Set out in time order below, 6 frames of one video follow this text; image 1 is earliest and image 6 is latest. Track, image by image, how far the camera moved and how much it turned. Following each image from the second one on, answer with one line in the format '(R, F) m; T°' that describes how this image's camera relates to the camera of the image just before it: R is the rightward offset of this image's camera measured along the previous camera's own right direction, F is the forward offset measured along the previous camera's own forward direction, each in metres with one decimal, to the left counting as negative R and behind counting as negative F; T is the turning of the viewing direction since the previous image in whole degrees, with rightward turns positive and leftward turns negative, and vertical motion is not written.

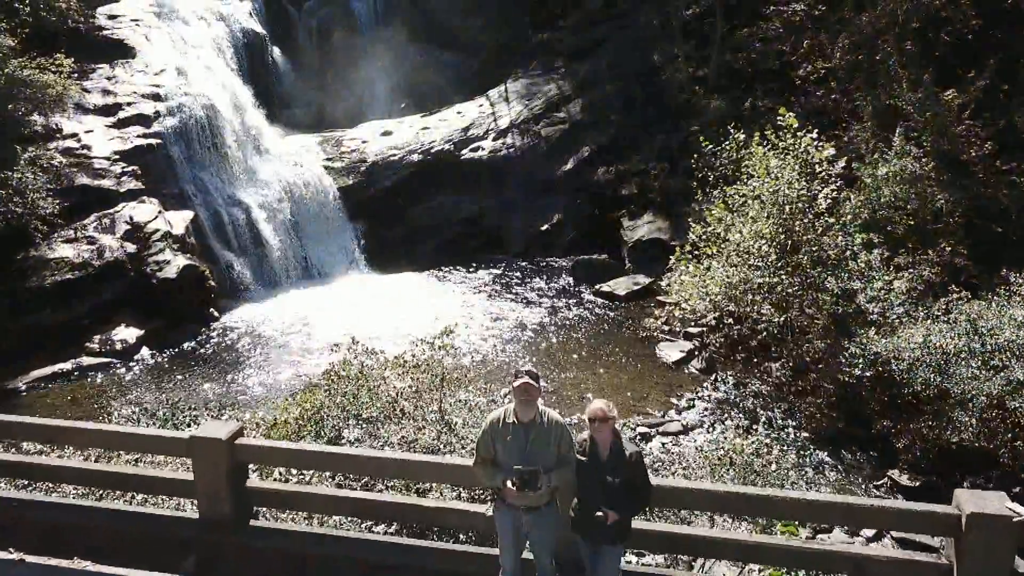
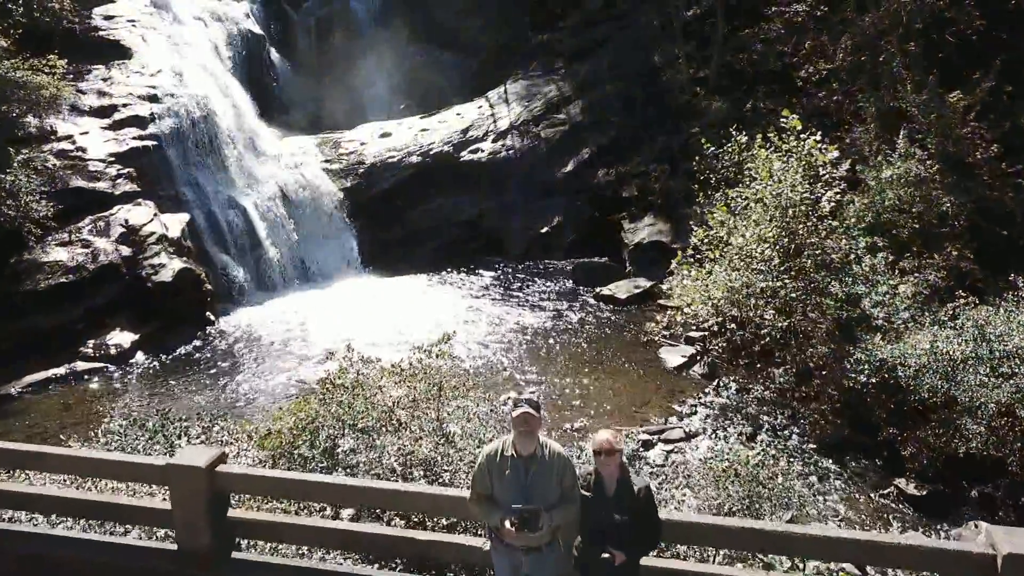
(0.0, +0.2) m; 0°
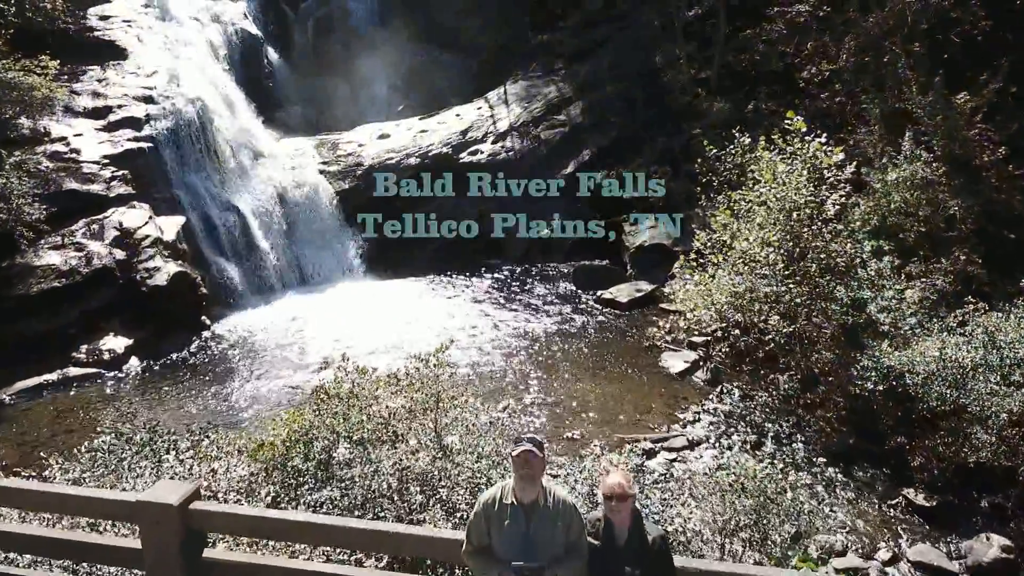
(0.0, +0.2) m; 0°
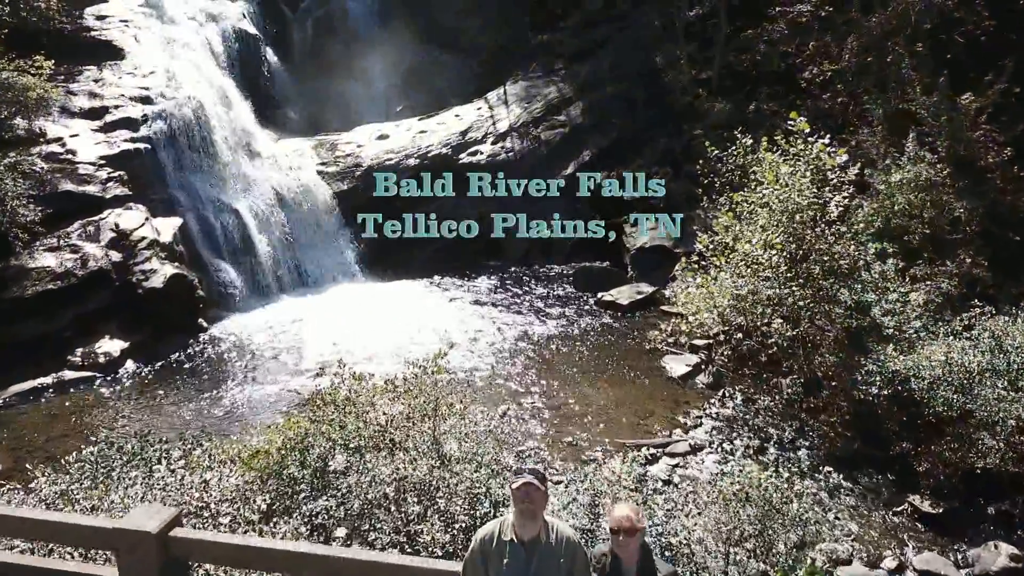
(0.0, +0.1) m; 0°
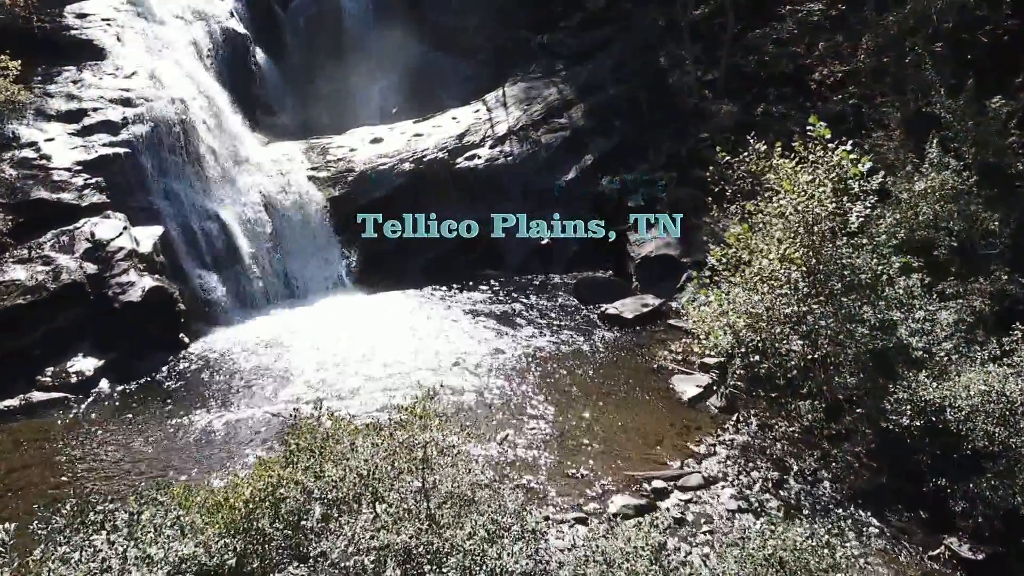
(0.0, +0.8) m; 0°
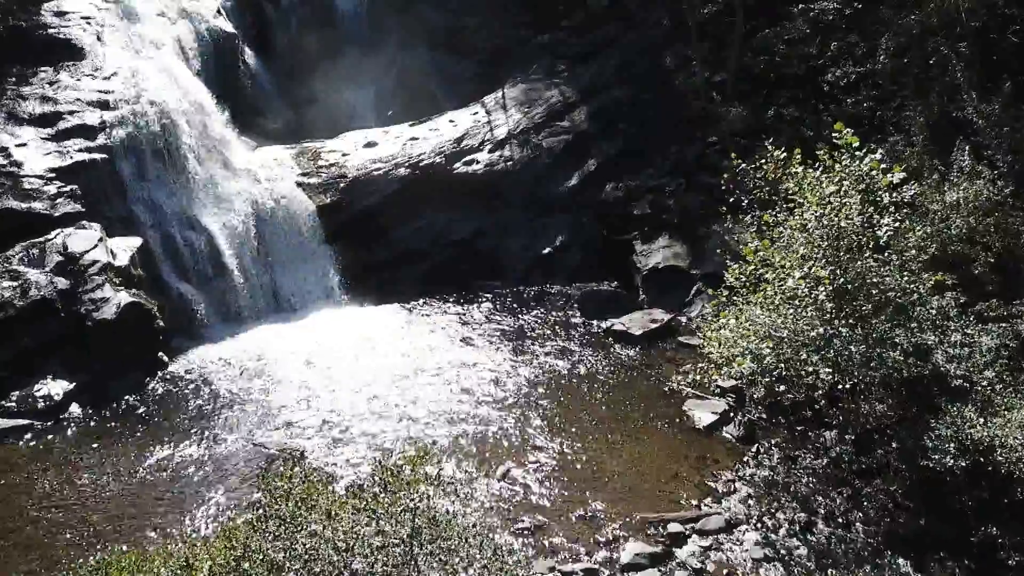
(0.0, +0.9) m; 0°
